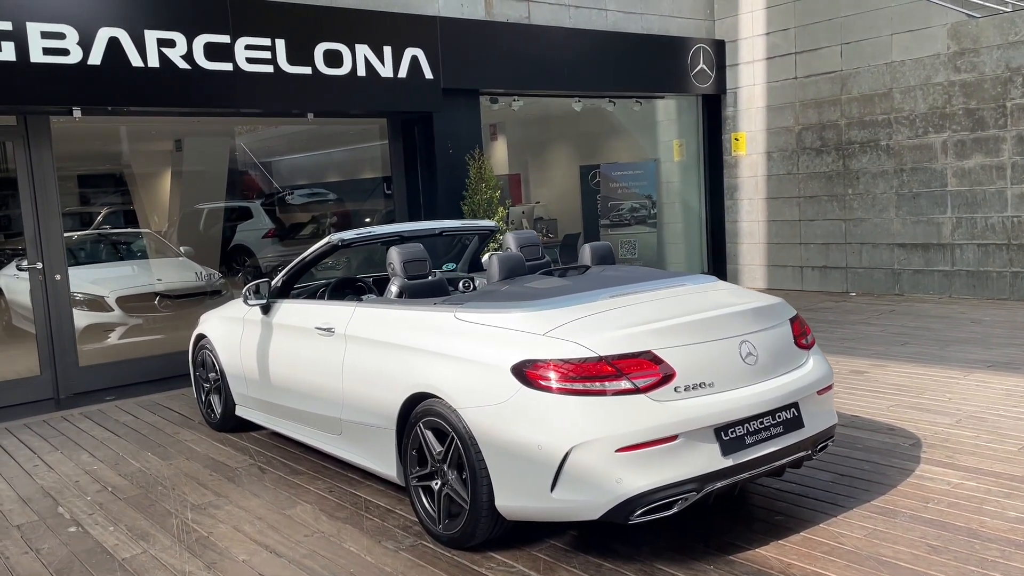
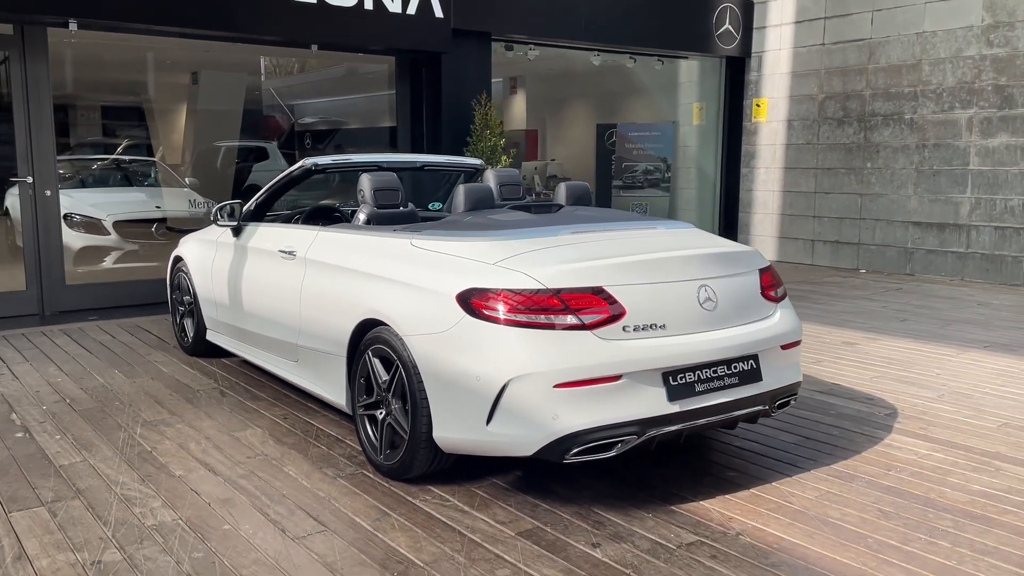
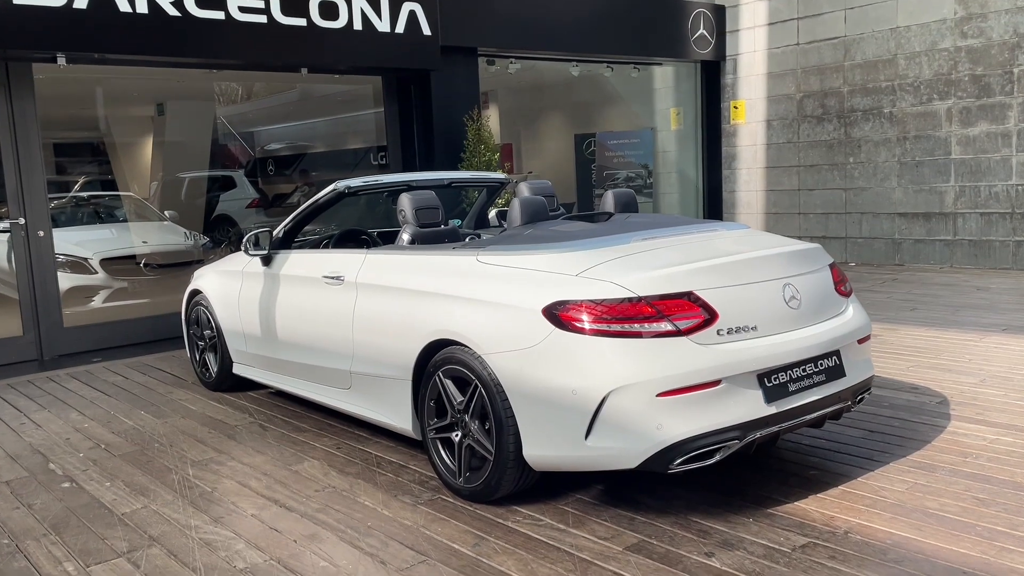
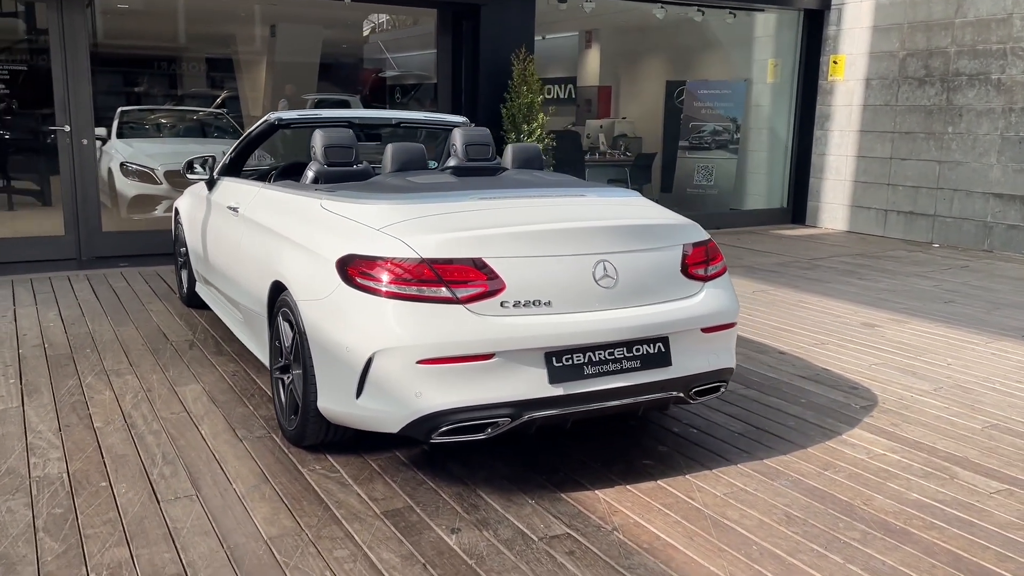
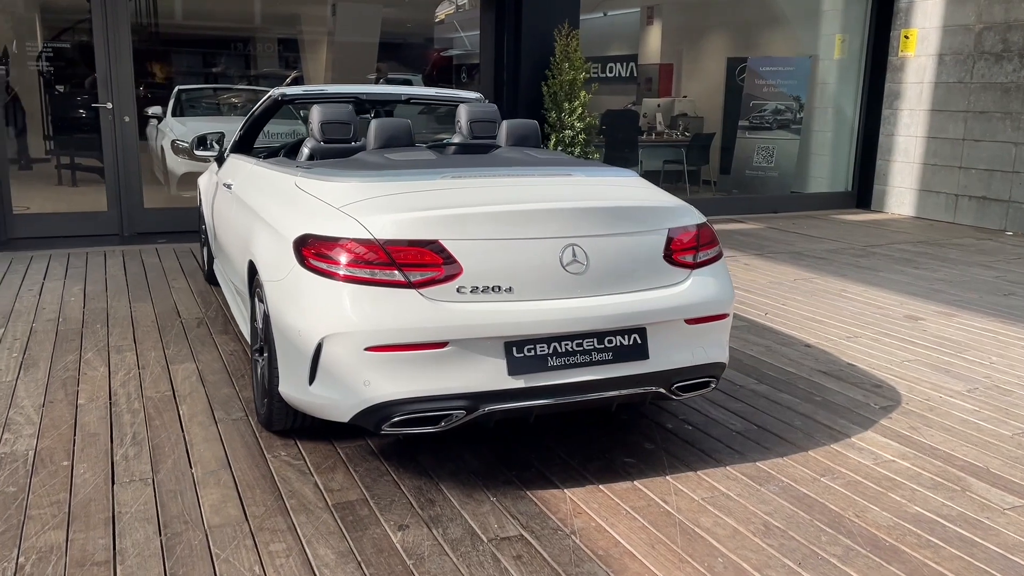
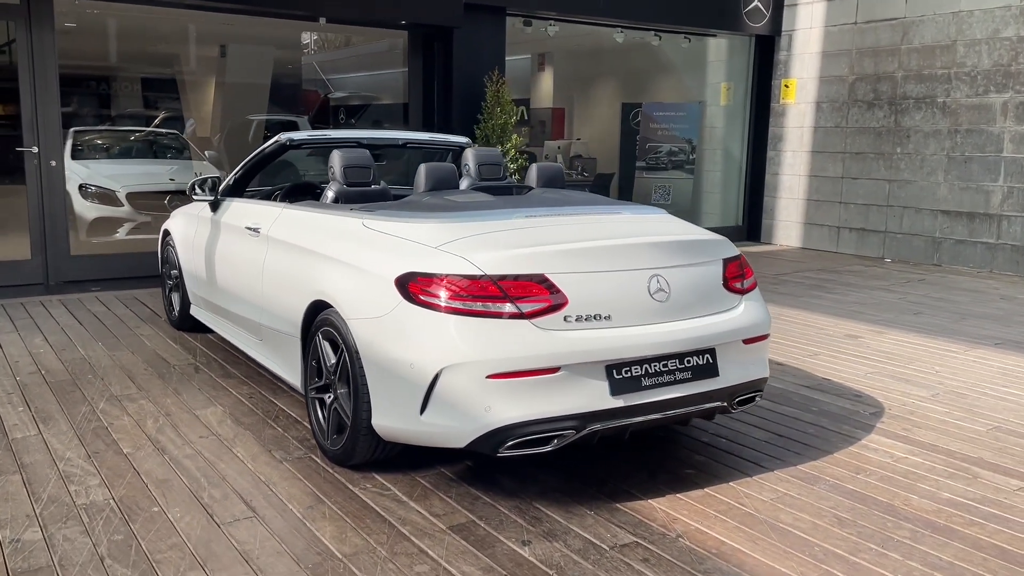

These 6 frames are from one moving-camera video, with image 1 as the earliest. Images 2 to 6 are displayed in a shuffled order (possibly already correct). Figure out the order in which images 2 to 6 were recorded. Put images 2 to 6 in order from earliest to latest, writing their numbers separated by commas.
3, 2, 6, 4, 5
